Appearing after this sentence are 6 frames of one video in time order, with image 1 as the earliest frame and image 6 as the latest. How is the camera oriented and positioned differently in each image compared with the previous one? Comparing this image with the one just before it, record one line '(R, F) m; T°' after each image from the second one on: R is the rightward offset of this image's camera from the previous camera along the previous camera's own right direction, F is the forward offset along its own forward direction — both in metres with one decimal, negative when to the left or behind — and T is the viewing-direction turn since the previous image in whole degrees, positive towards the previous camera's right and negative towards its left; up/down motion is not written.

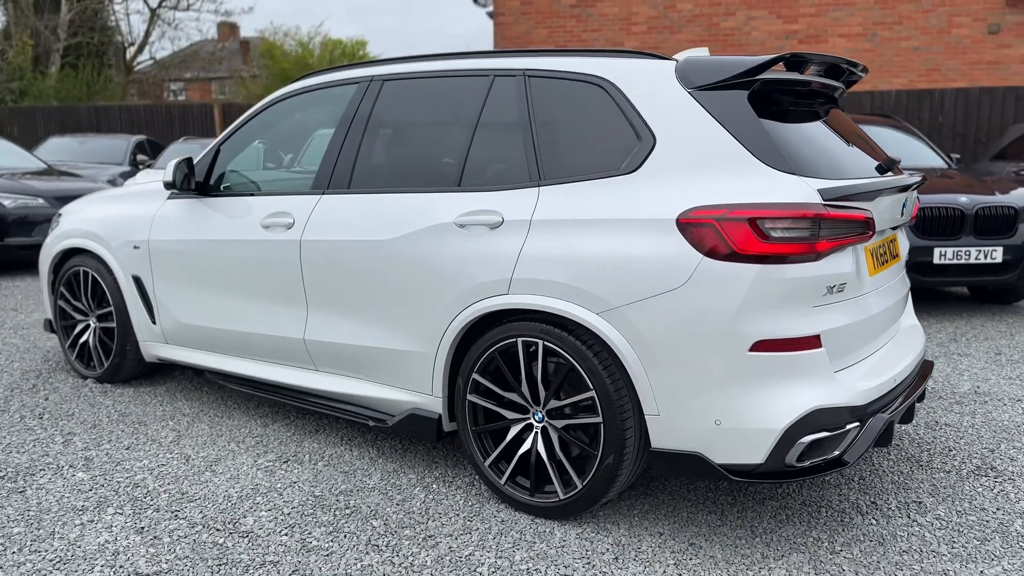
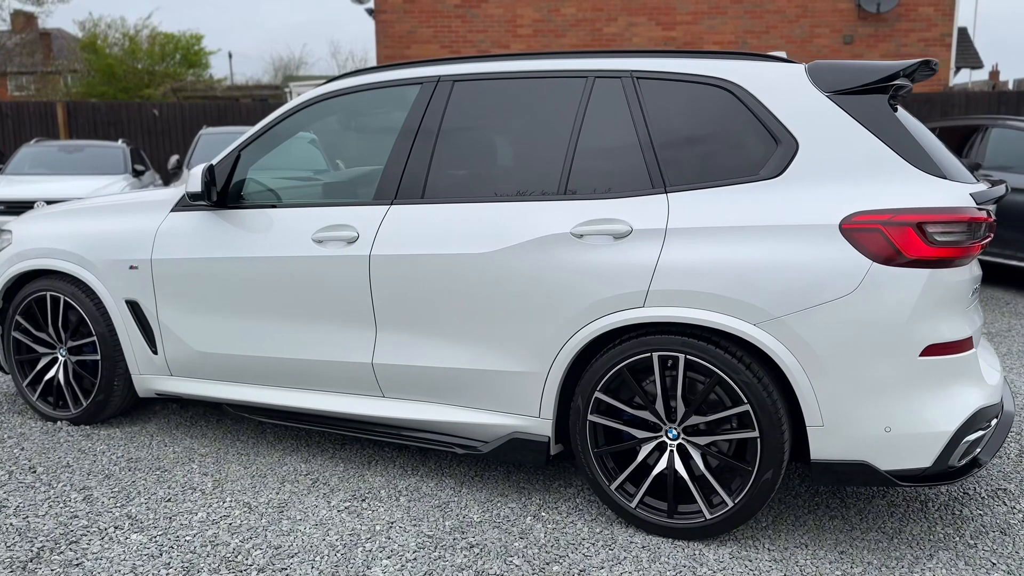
(-0.9, +0.3) m; +12°
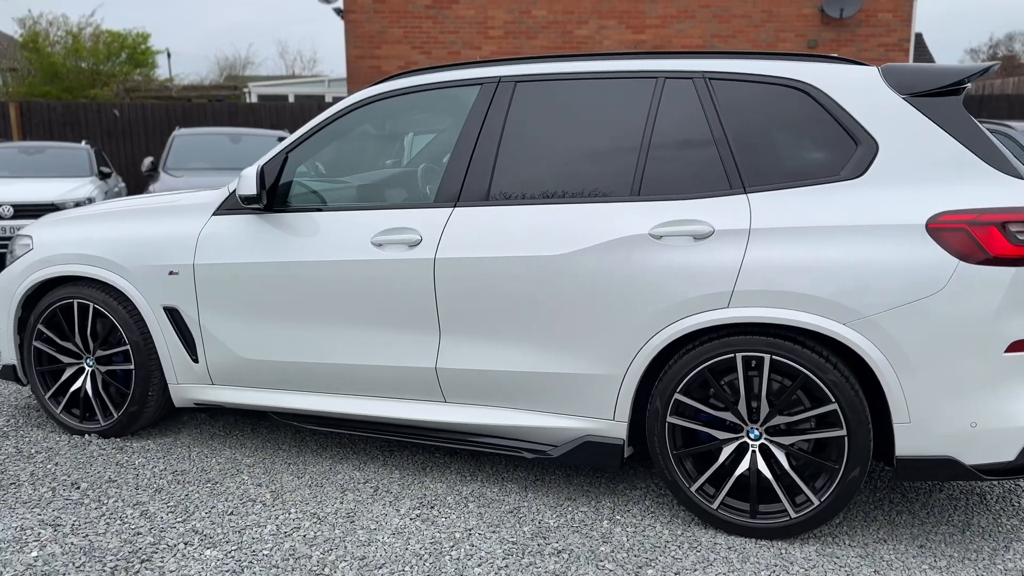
(-0.4, 0.0) m; +4°
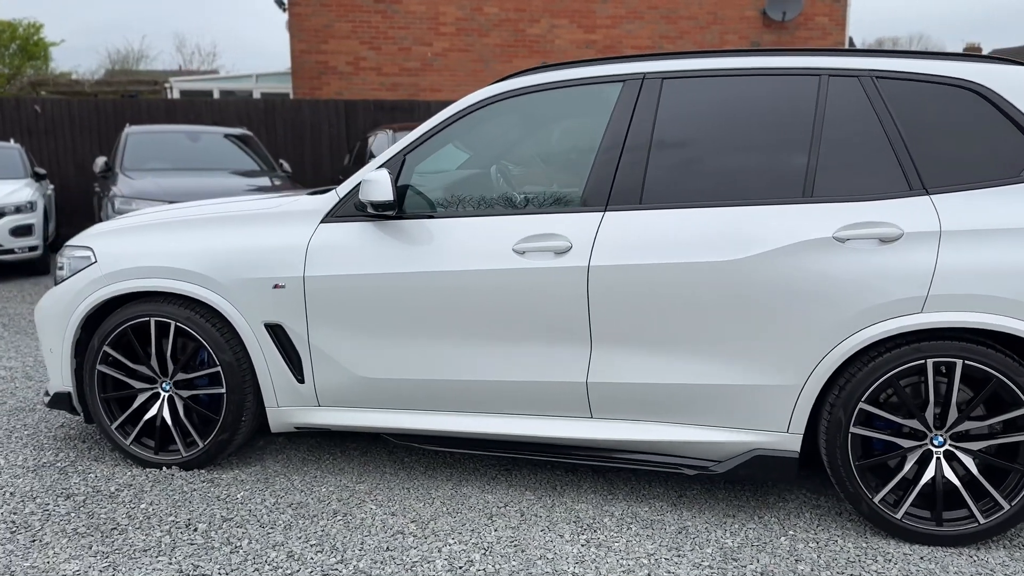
(-0.9, +0.2) m; +7°
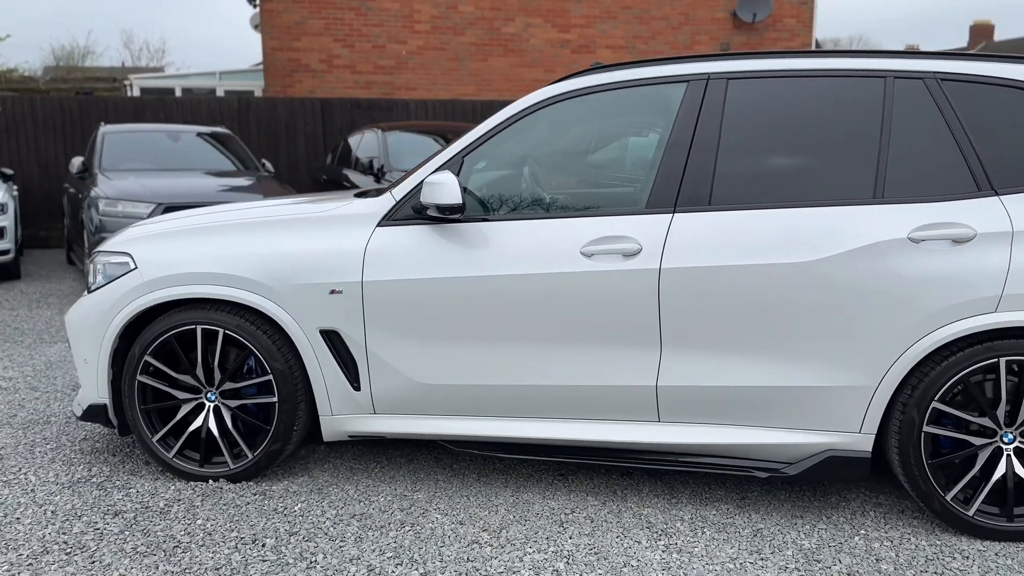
(-0.4, +0.1) m; +3°
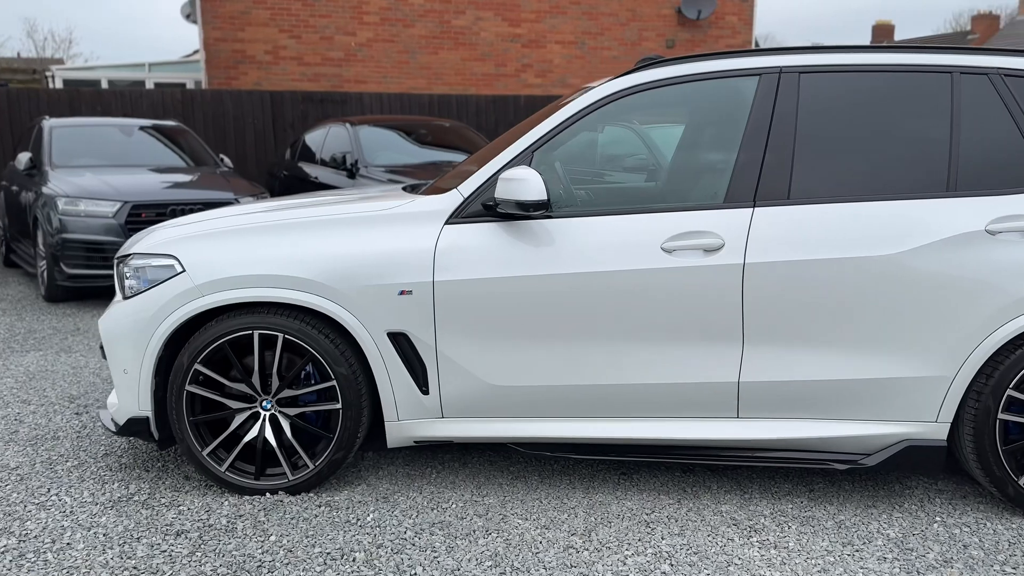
(-0.5, +0.1) m; +6°
